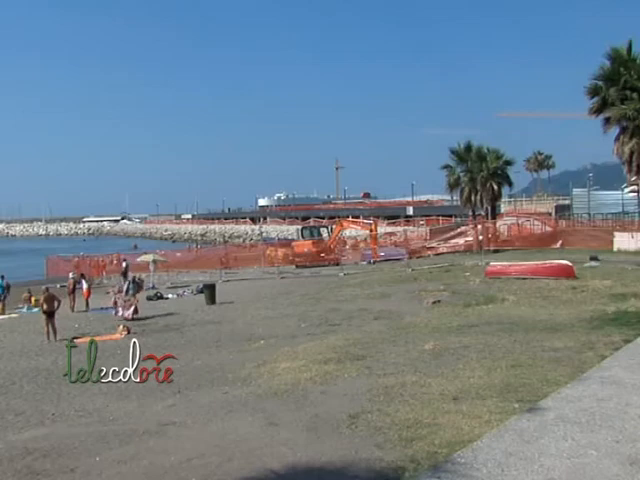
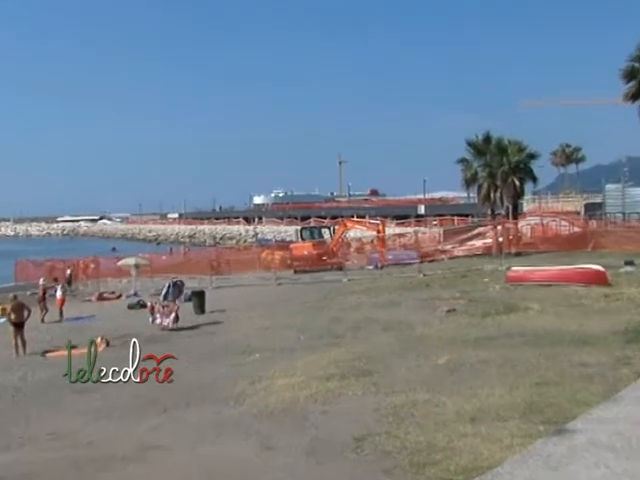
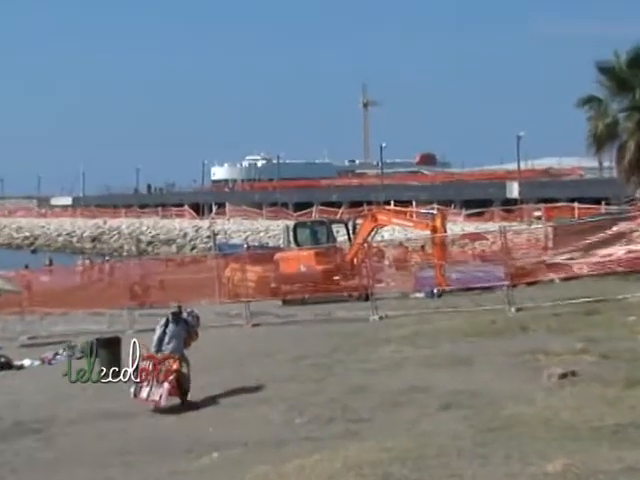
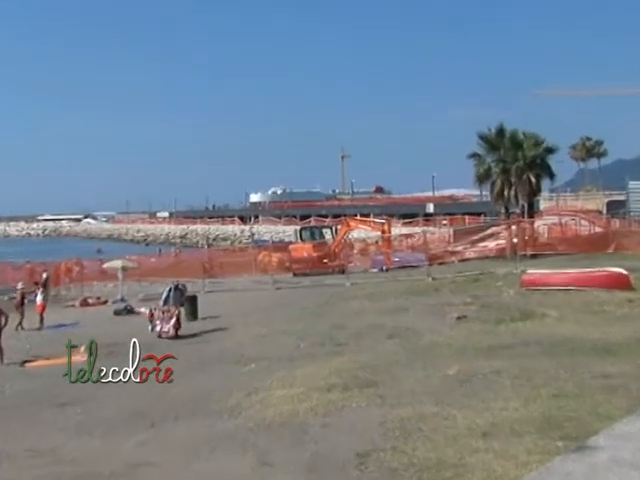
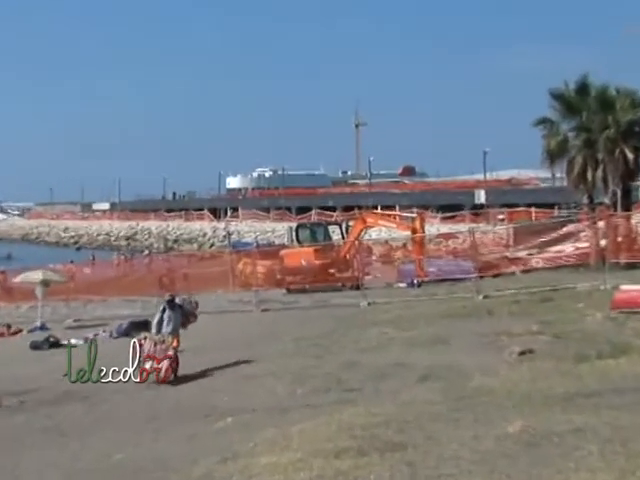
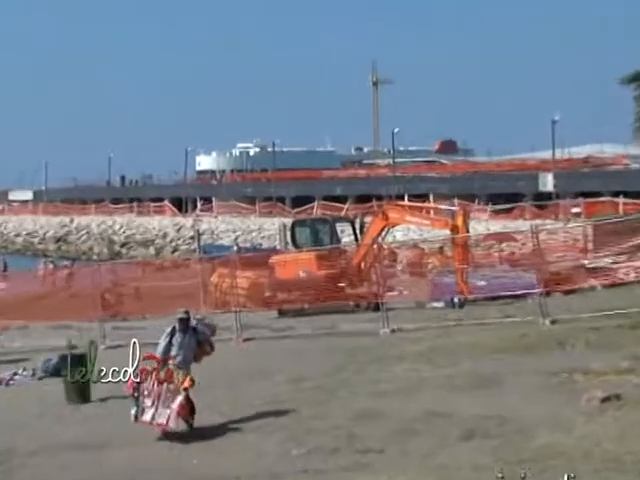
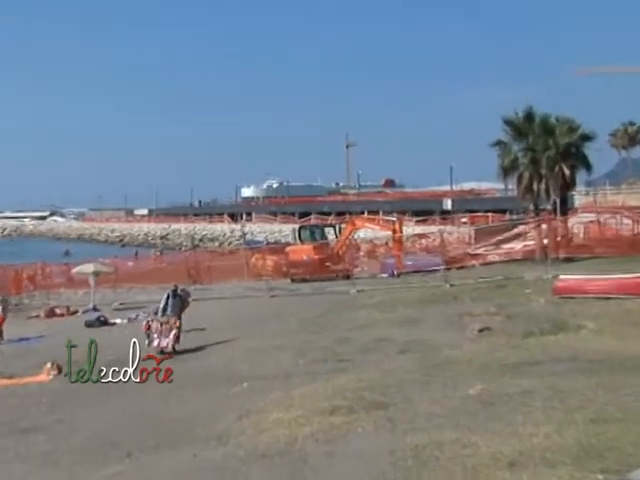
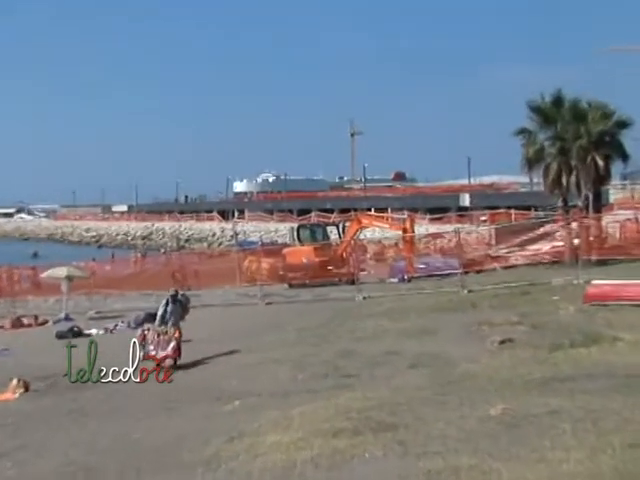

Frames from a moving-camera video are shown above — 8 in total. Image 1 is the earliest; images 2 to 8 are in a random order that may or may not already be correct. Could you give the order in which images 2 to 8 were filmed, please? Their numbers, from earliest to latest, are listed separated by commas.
2, 4, 7, 8, 5, 3, 6
